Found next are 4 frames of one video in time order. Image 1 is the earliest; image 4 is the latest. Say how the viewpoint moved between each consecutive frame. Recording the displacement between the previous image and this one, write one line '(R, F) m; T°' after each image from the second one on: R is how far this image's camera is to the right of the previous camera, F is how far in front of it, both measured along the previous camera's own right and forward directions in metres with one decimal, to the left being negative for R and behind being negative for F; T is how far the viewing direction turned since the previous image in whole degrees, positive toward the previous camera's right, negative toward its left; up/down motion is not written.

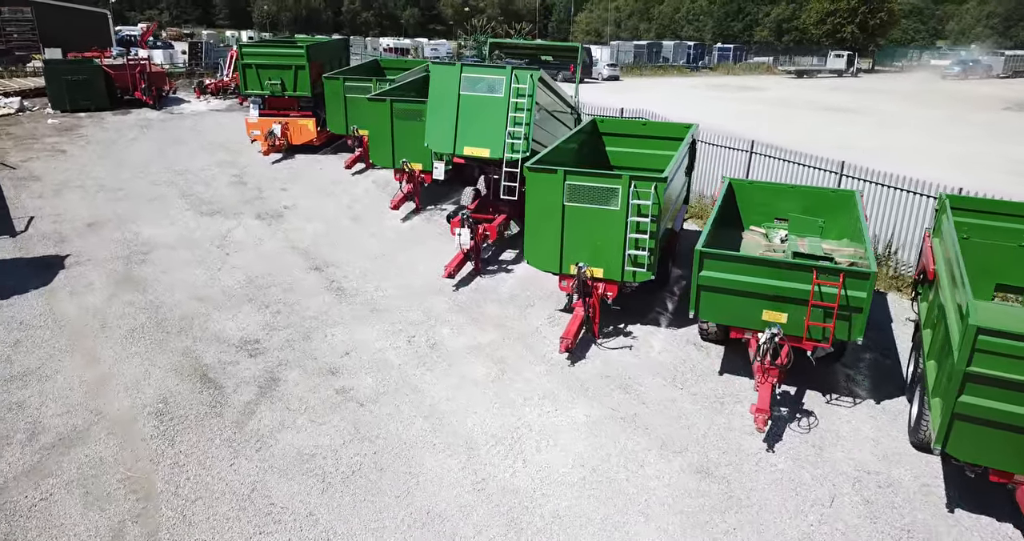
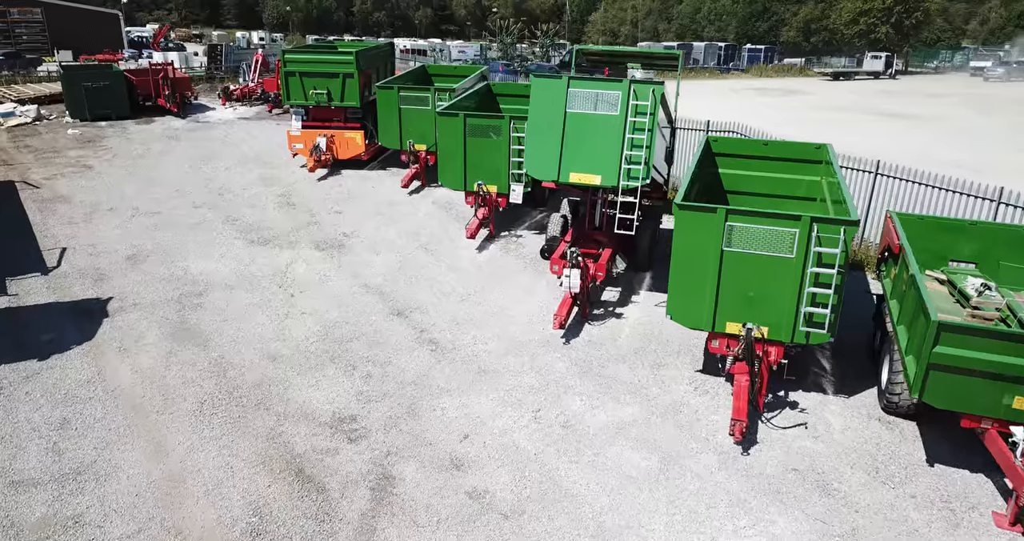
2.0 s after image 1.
(-1.3, +1.5) m; 0°
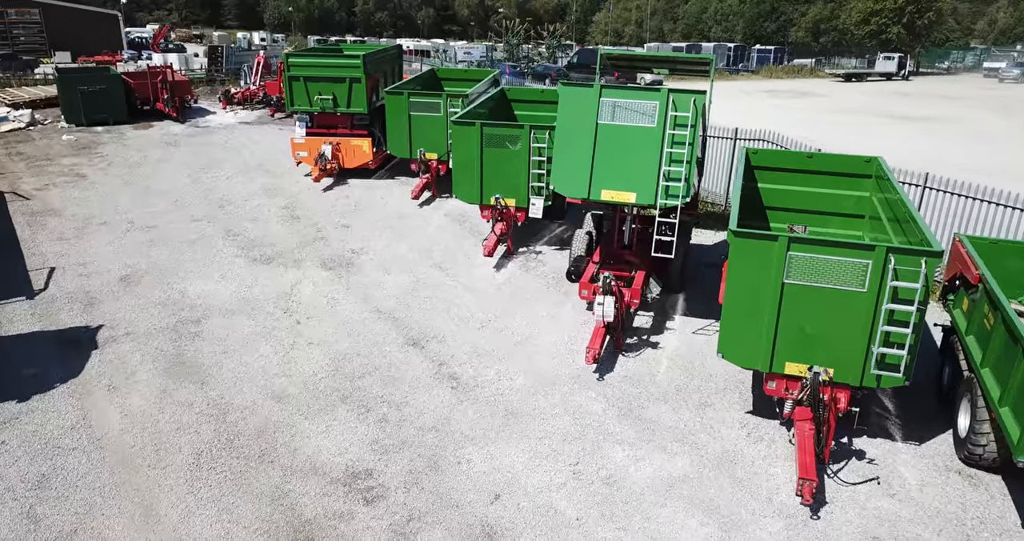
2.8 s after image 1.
(-0.3, +0.8) m; 0°
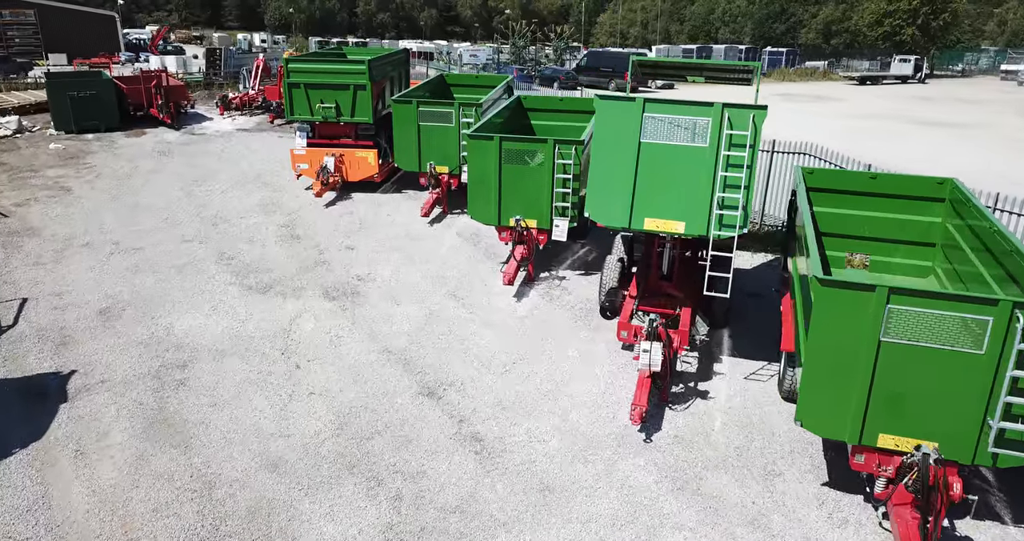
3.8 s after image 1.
(-0.3, +1.1) m; 0°
